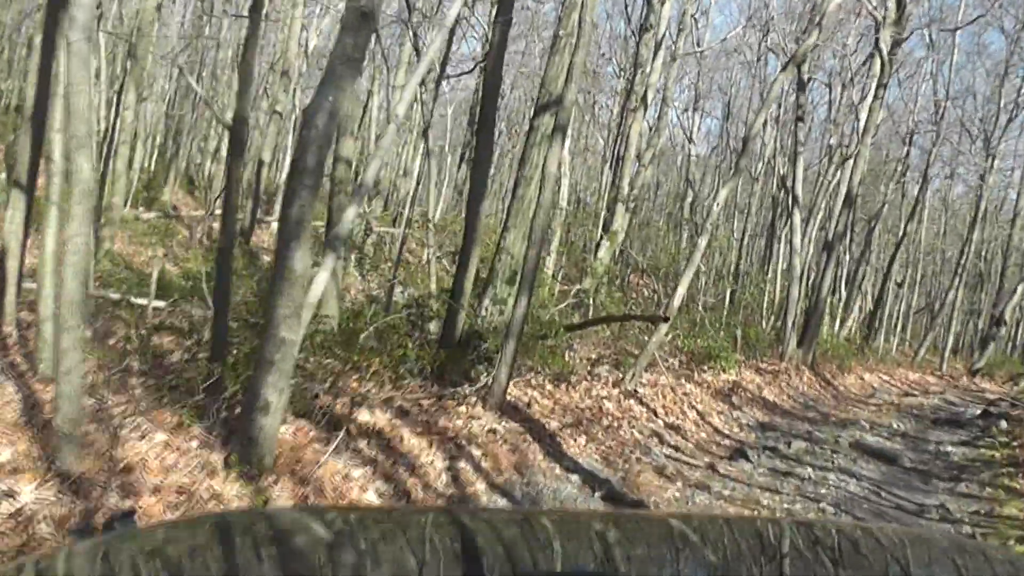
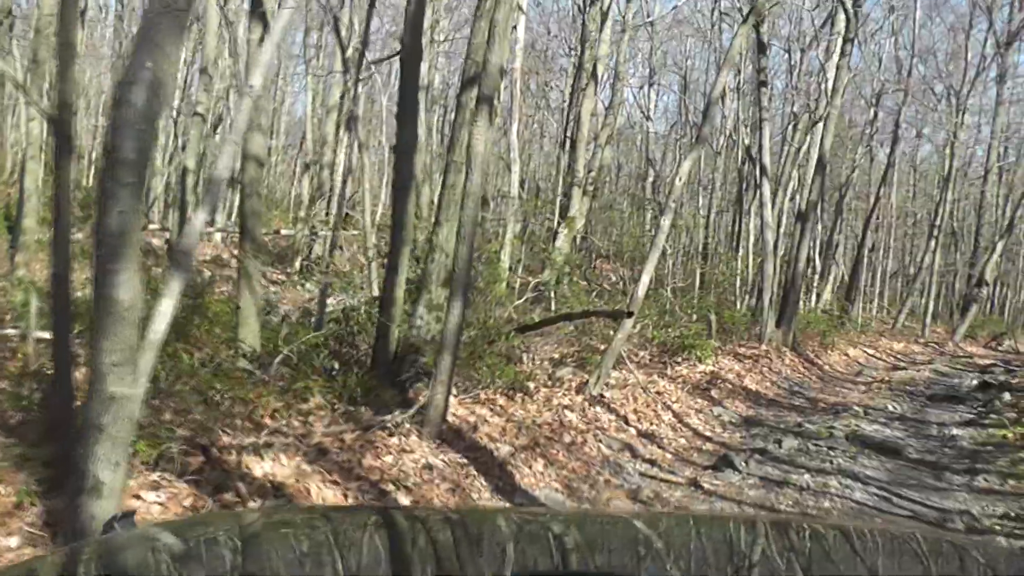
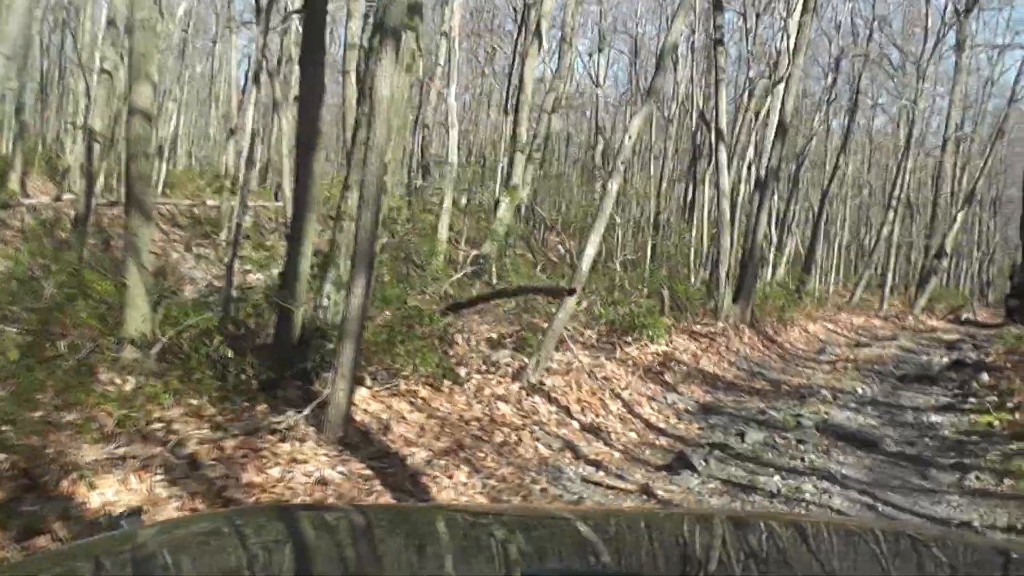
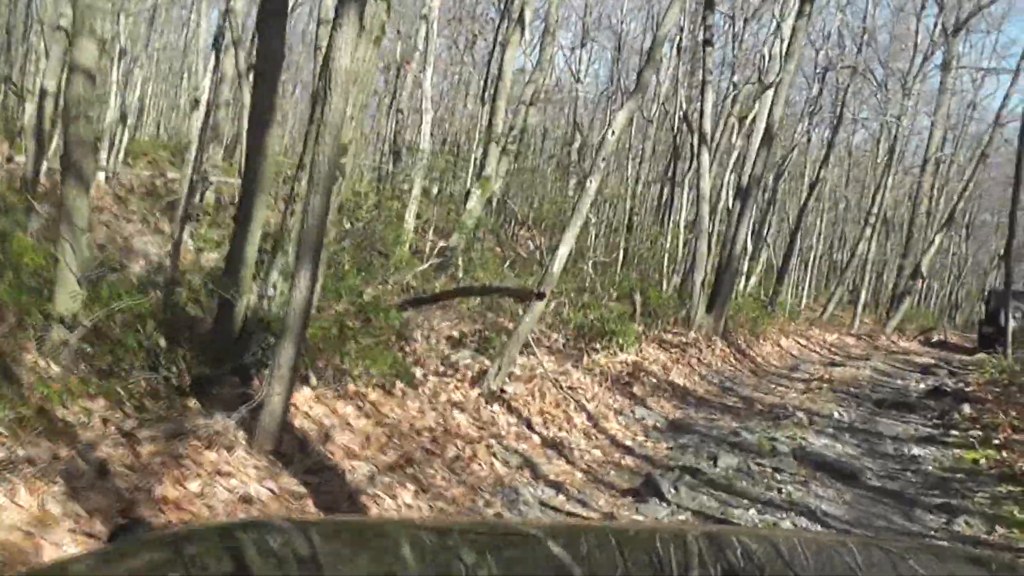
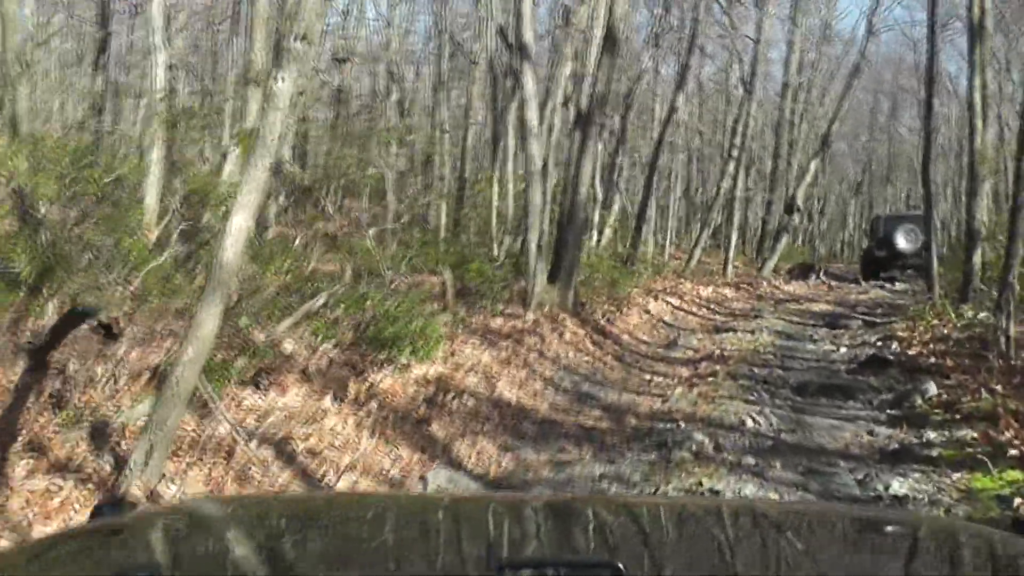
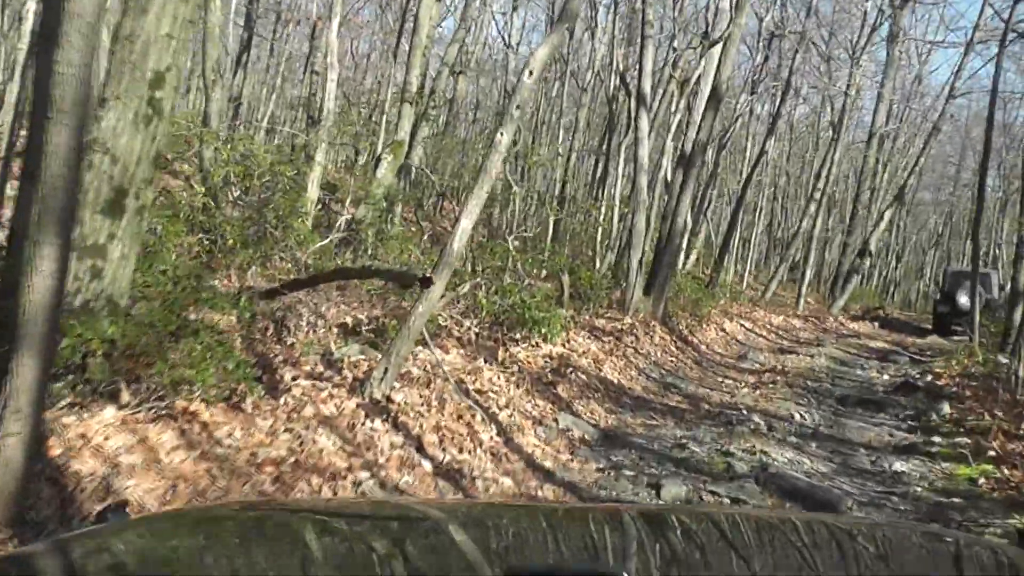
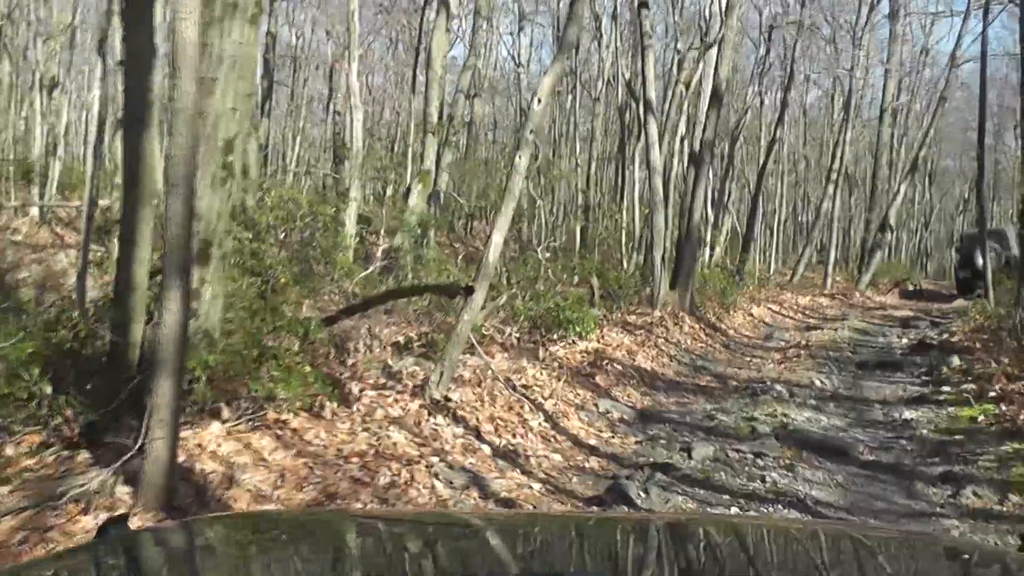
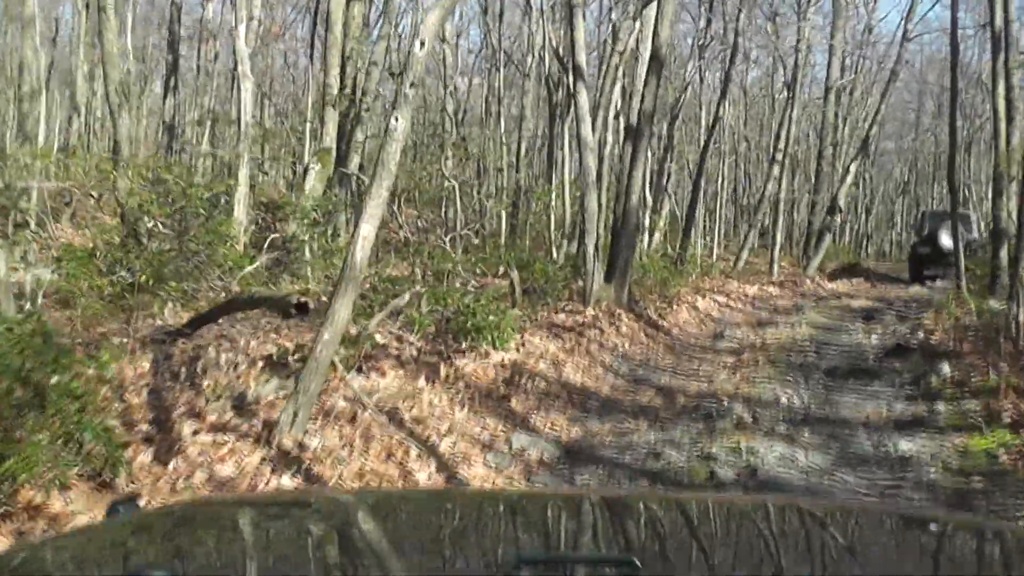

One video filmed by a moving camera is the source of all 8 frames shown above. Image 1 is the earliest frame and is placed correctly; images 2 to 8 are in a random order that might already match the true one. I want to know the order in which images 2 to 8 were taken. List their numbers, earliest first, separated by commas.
2, 3, 4, 7, 6, 8, 5
